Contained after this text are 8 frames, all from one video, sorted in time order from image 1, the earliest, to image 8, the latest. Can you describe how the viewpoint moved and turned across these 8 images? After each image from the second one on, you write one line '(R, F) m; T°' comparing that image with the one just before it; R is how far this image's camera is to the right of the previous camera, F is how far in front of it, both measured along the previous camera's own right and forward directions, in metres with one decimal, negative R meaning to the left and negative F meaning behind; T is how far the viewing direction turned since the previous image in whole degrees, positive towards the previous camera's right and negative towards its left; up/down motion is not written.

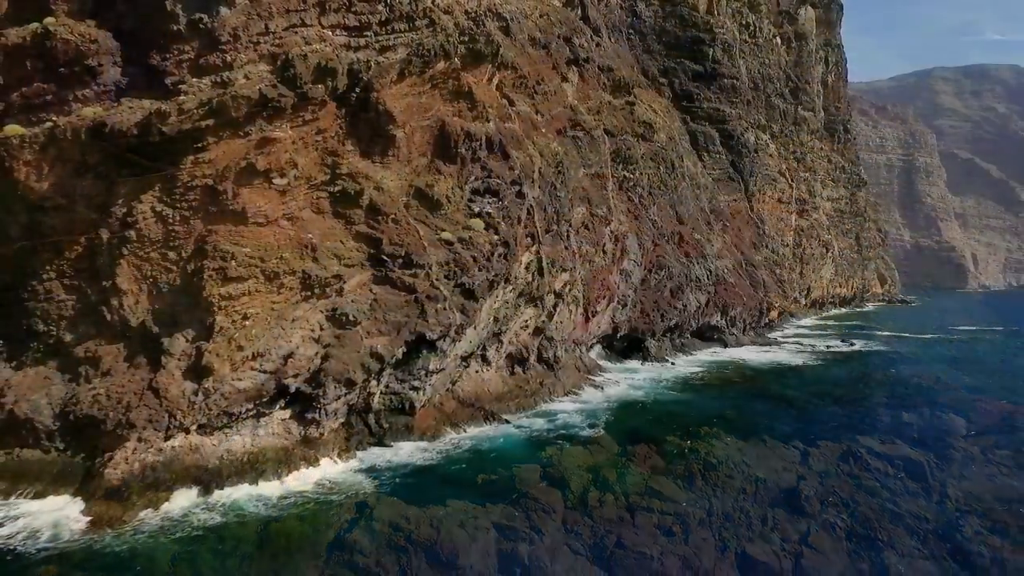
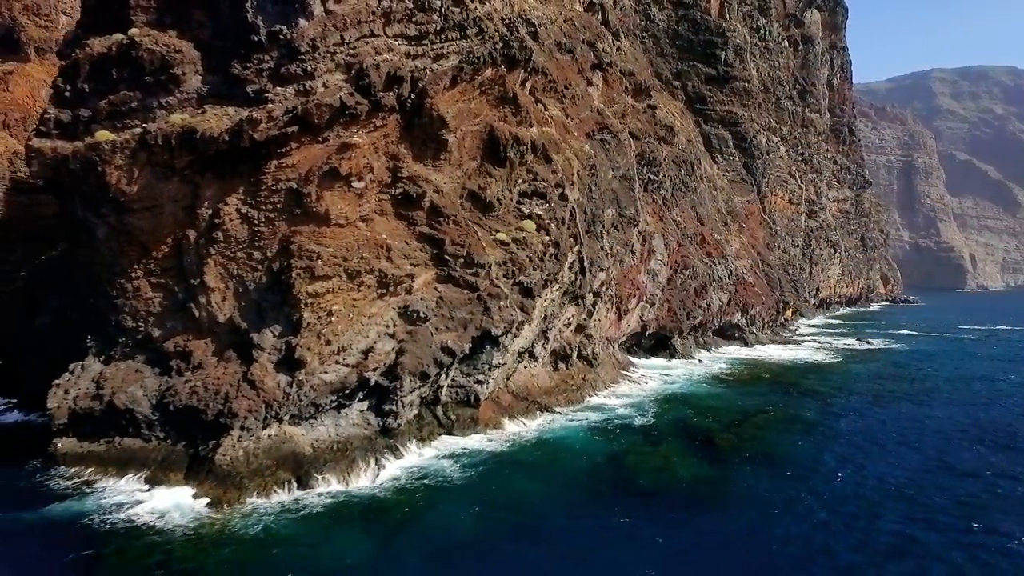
(-1.8, -1.0) m; 0°
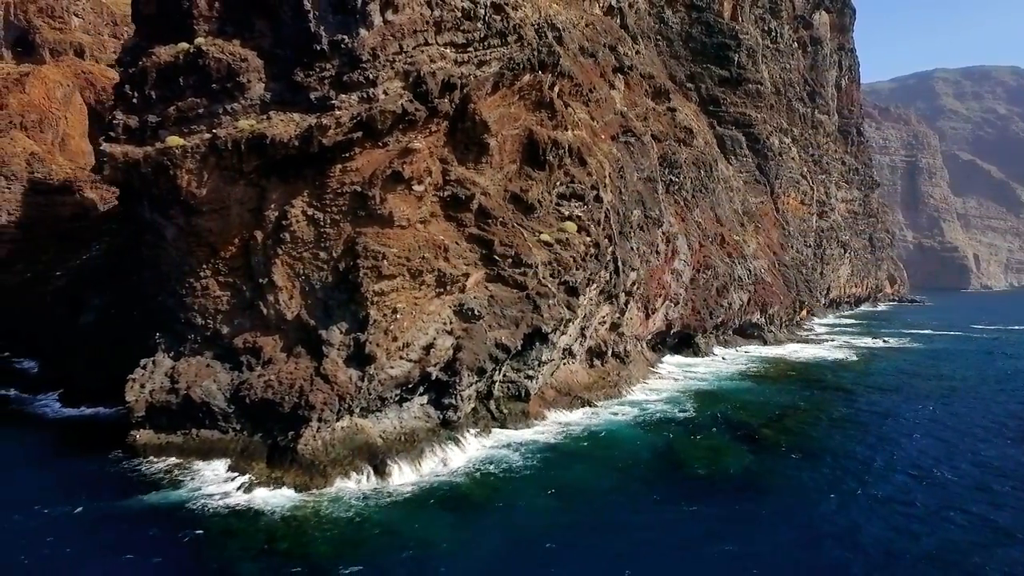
(-1.4, -0.8) m; 0°
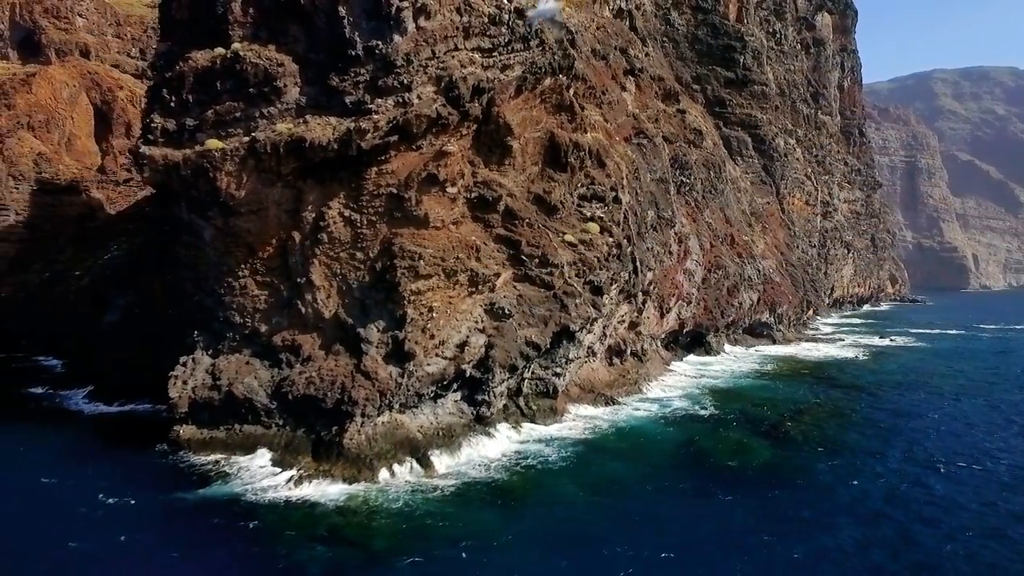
(-0.9, -0.5) m; 0°
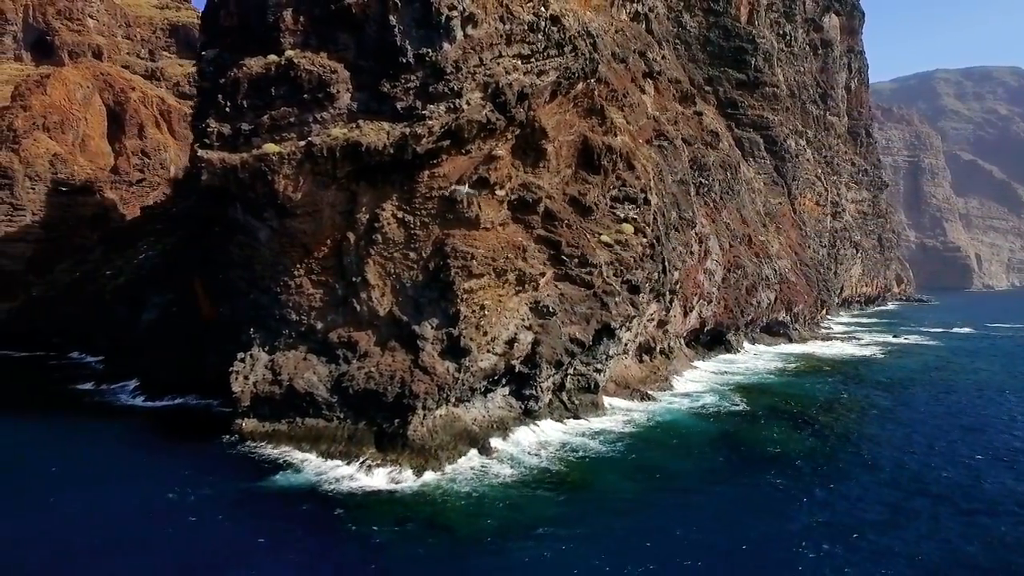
(-1.3, -0.8) m; 0°
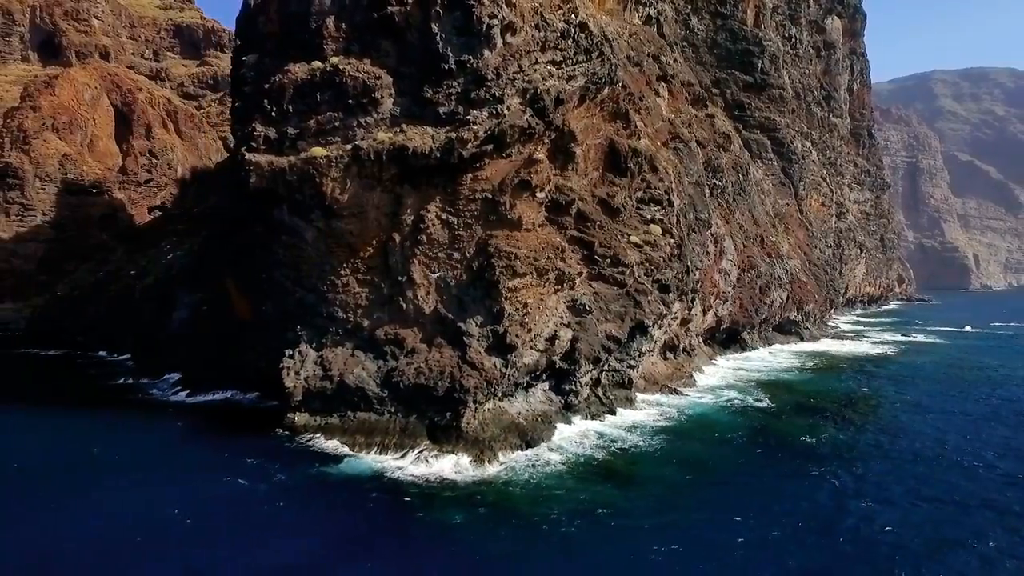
(-1.3, -0.8) m; 0°
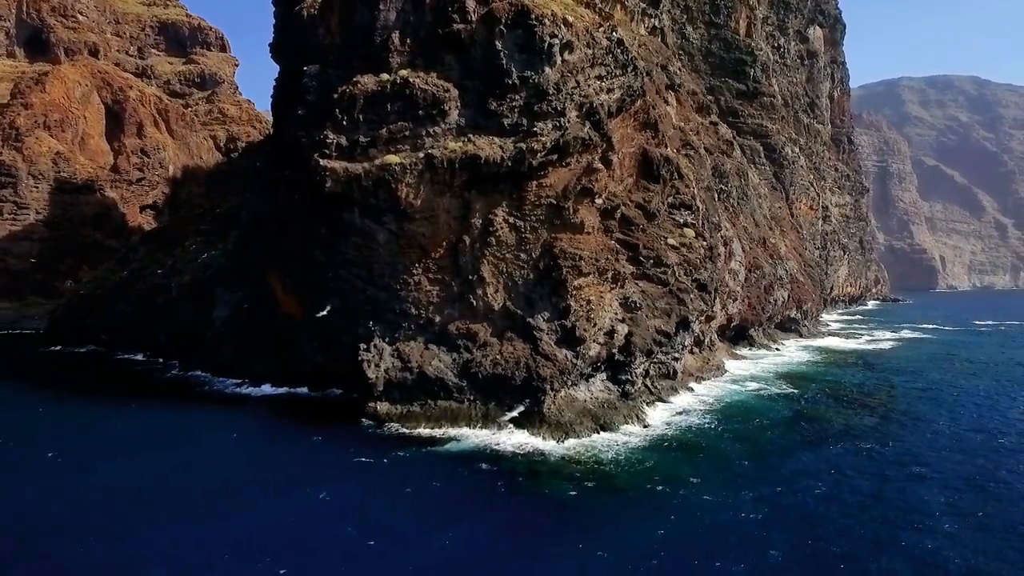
(-2.8, -1.8) m; +2°
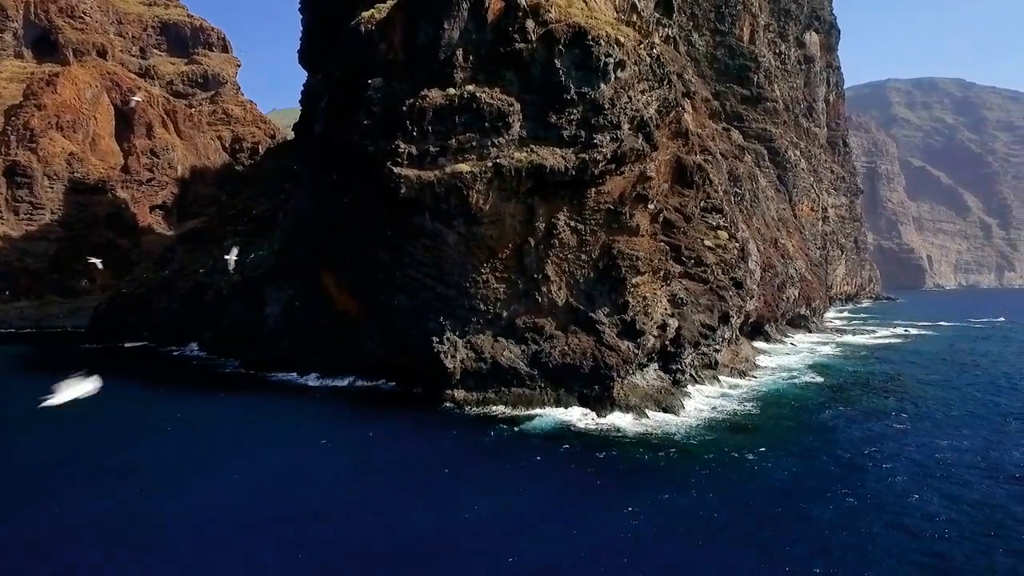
(-2.5, -2.2) m; +1°
